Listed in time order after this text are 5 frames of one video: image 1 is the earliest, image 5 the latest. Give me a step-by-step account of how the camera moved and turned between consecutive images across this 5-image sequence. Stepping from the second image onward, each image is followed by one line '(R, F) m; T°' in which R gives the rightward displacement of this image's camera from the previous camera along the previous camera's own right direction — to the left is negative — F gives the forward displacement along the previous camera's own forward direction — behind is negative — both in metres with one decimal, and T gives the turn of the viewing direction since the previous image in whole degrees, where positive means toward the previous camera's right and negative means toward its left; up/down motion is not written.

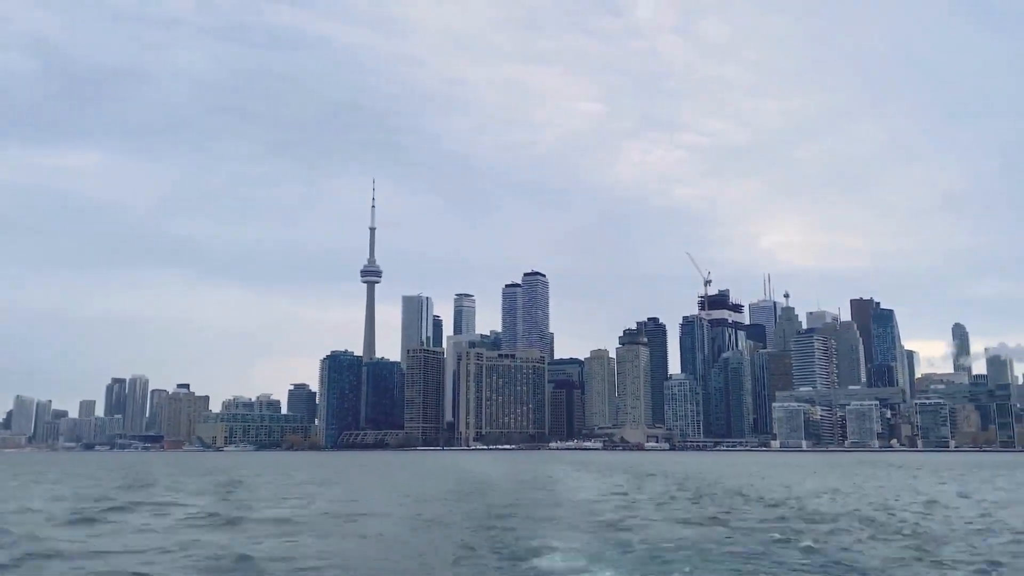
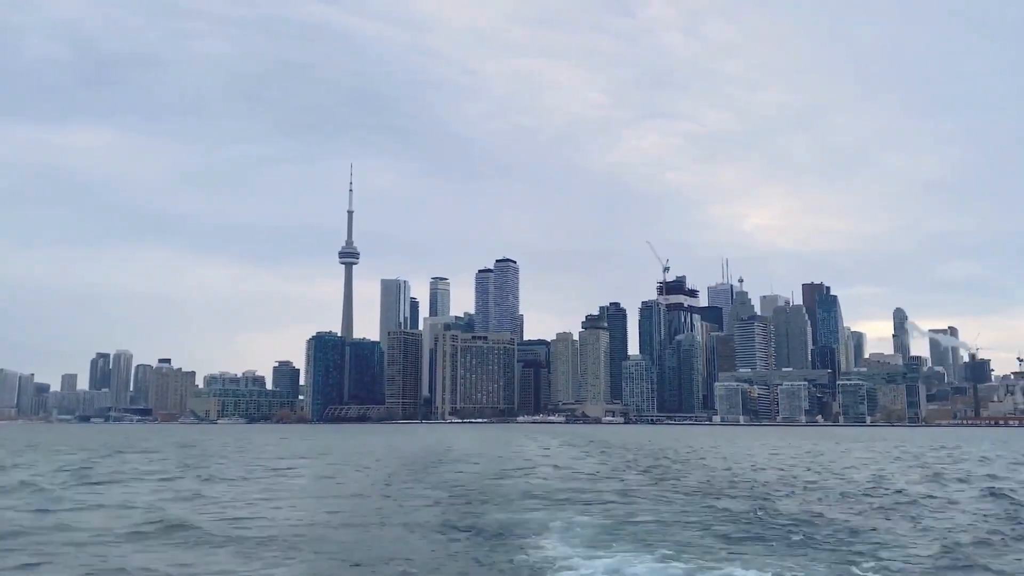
(-0.2, -14.3) m; +2°
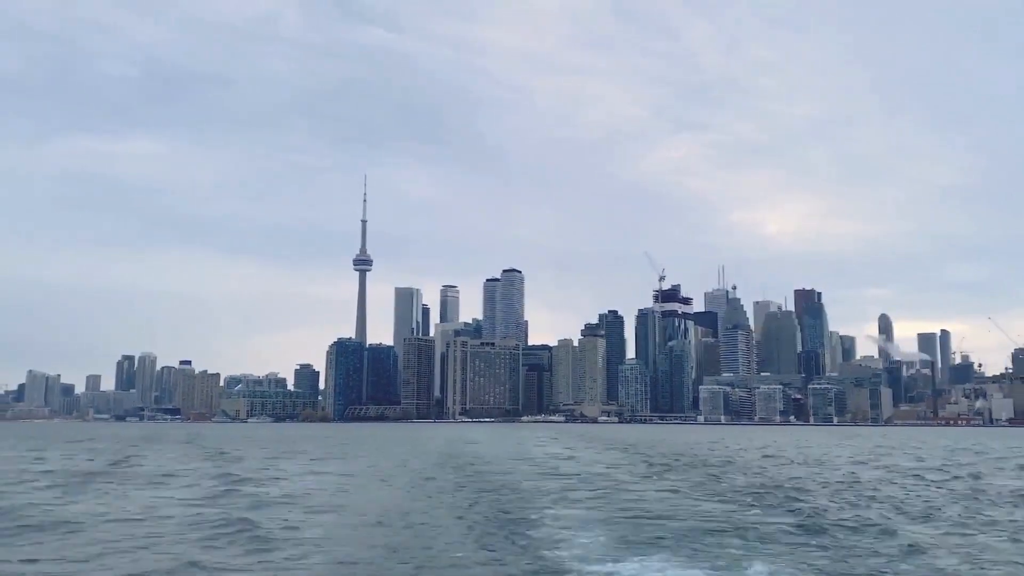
(+0.3, -15.6) m; 0°
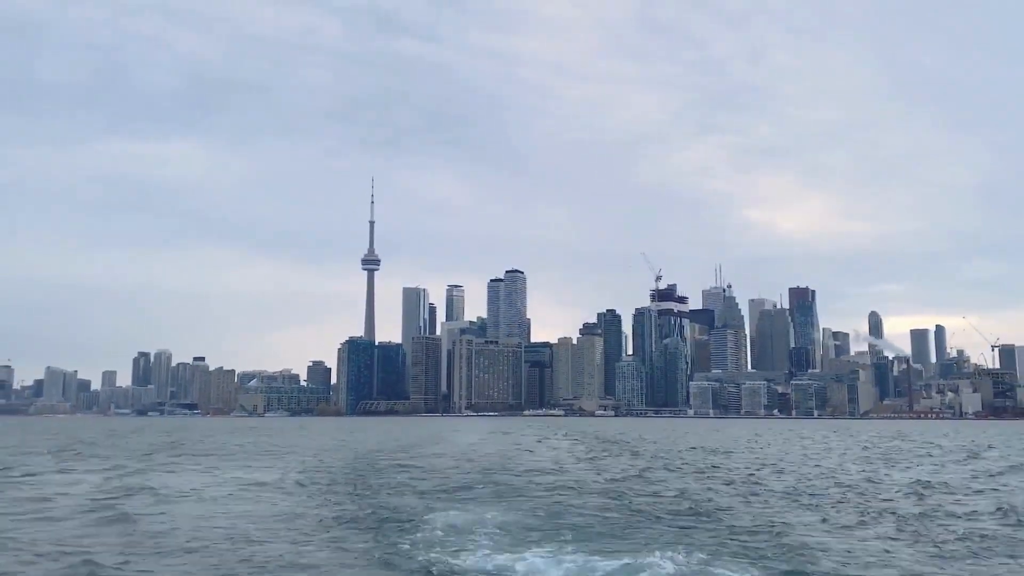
(+0.5, -10.5) m; 0°
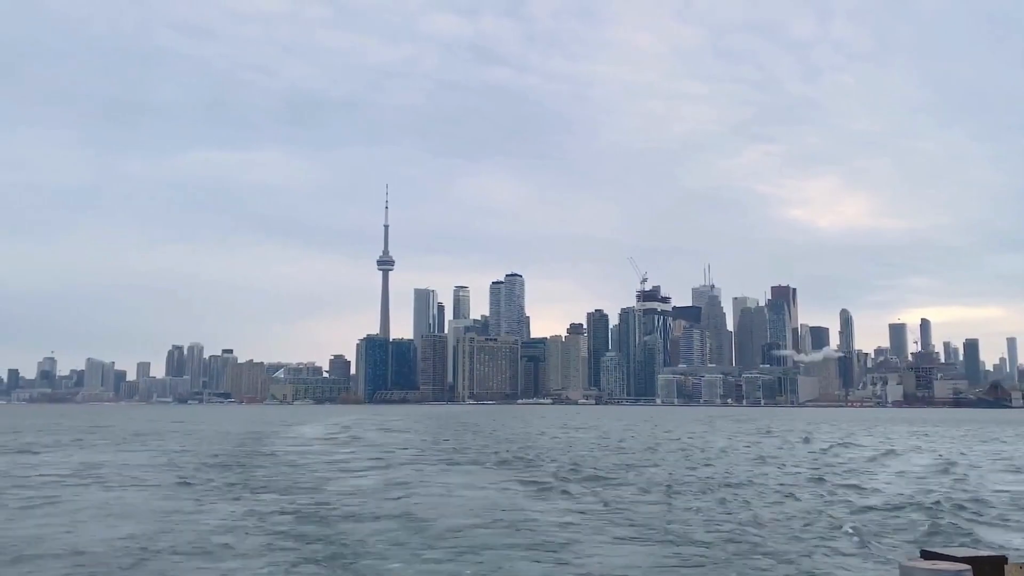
(+4.5, -27.8) m; -1°
